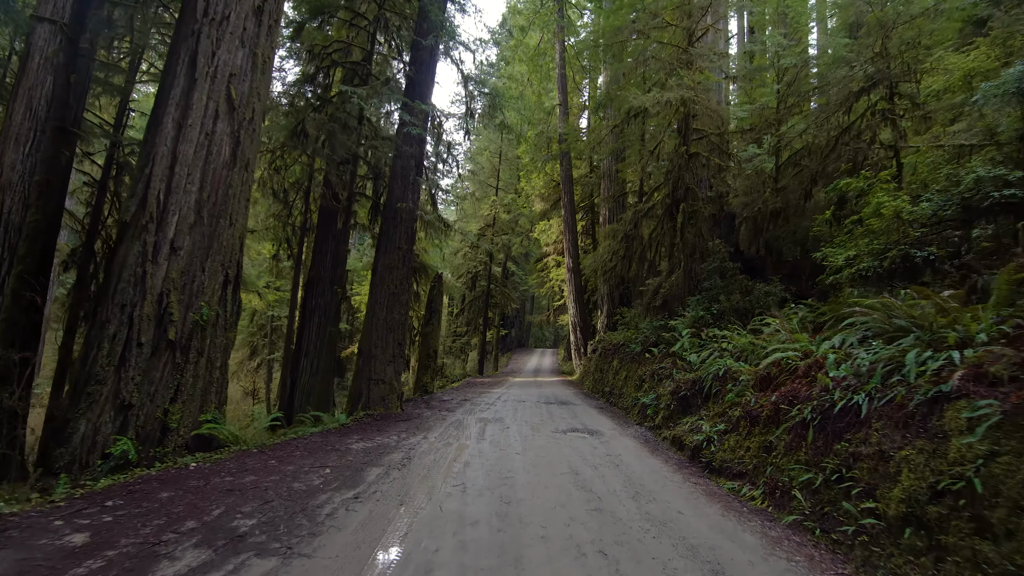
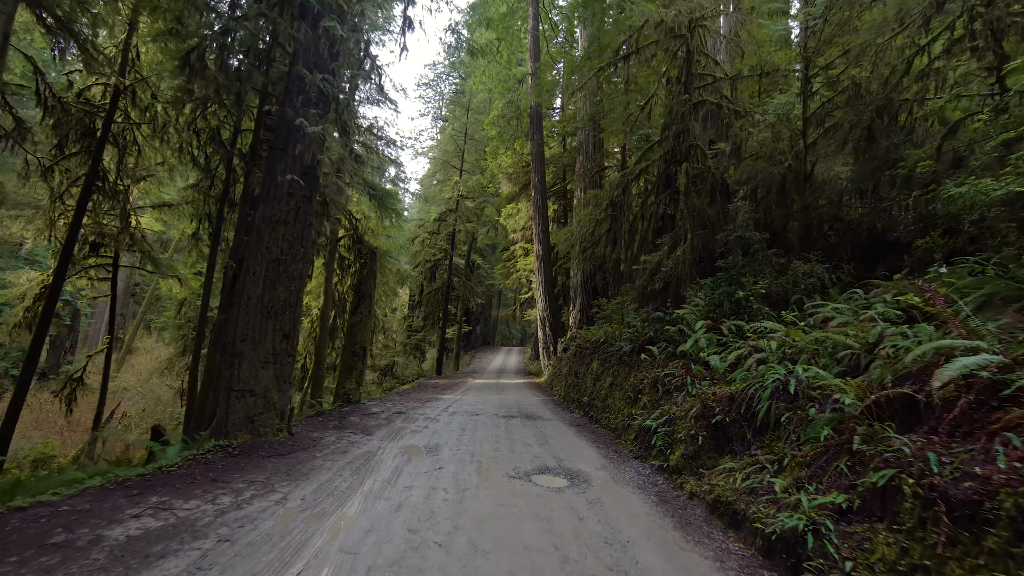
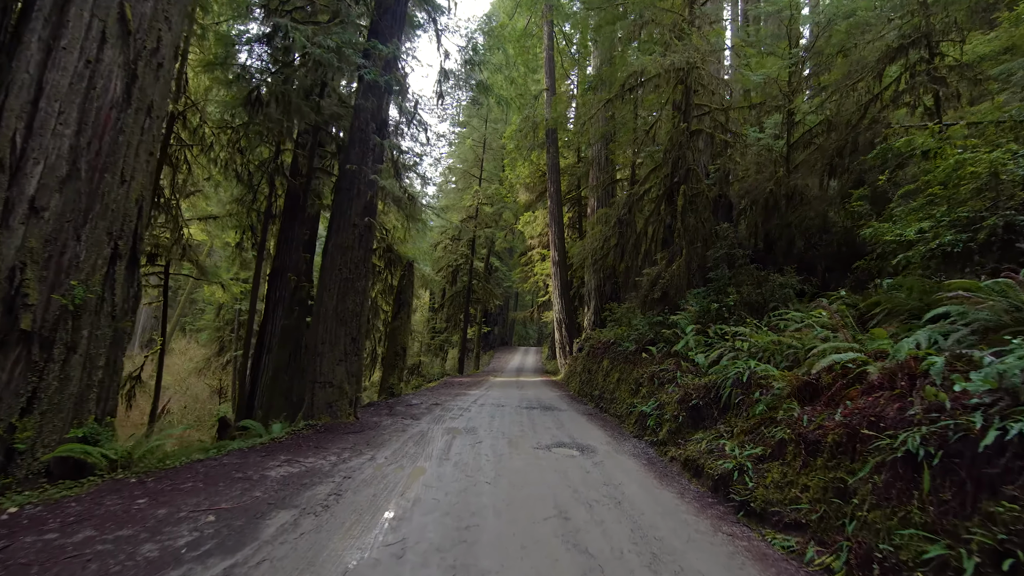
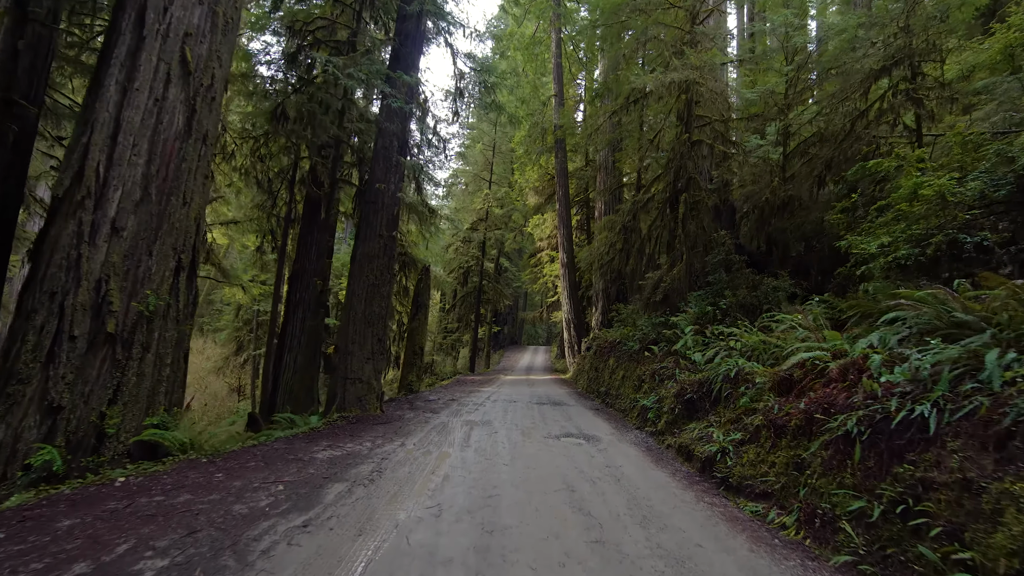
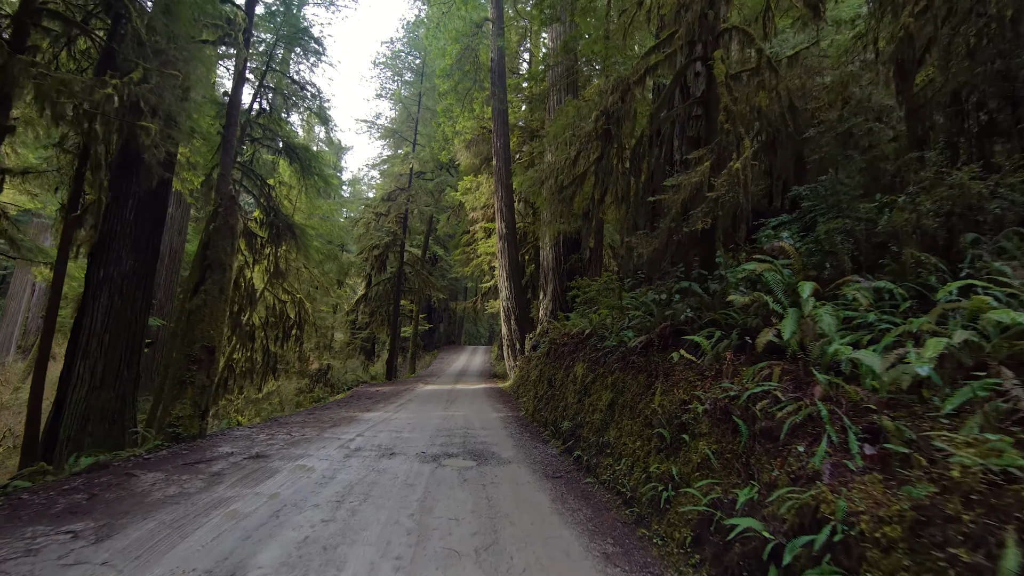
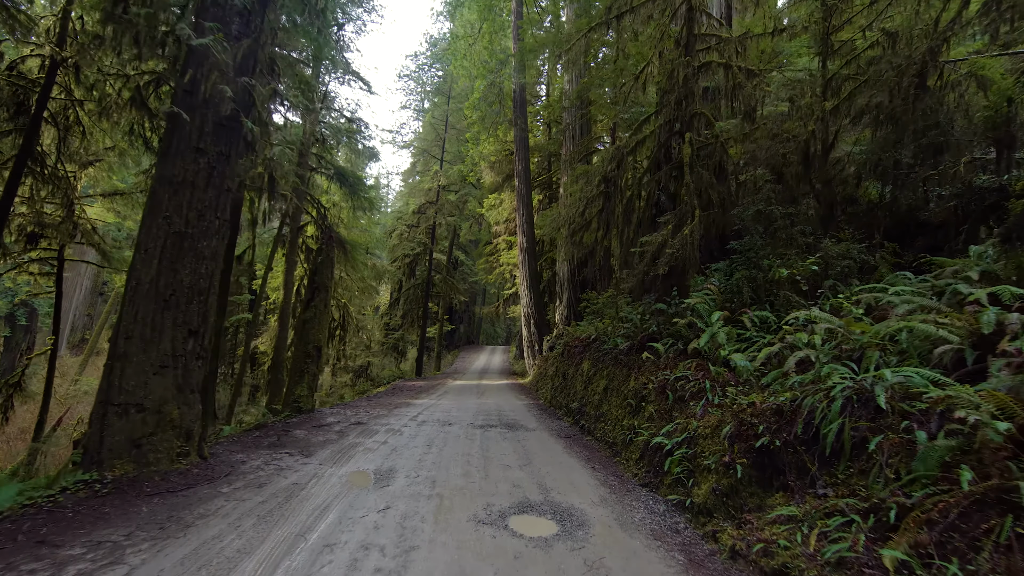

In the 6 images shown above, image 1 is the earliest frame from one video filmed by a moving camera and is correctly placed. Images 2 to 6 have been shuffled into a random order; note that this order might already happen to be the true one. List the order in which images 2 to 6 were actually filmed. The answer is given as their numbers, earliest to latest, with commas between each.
4, 3, 2, 6, 5
